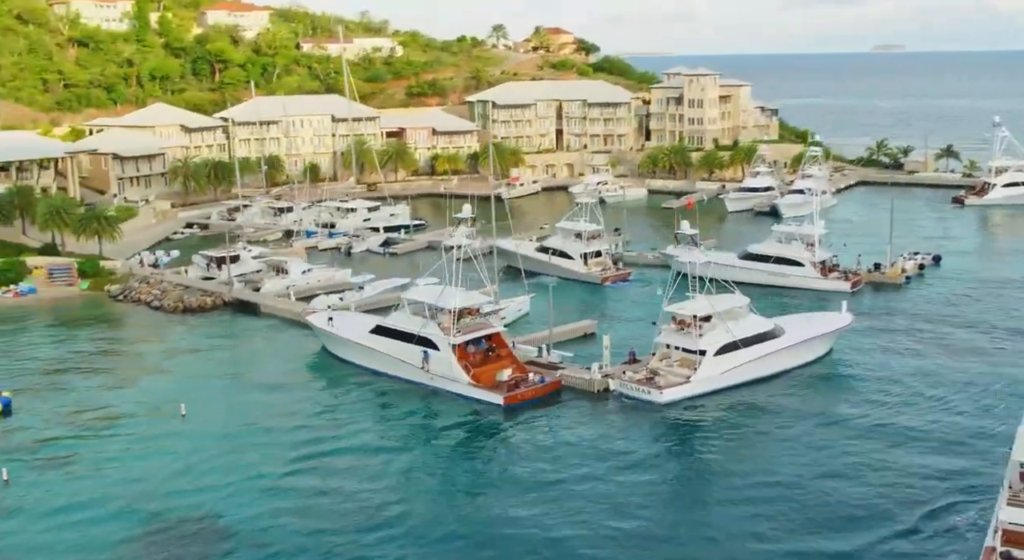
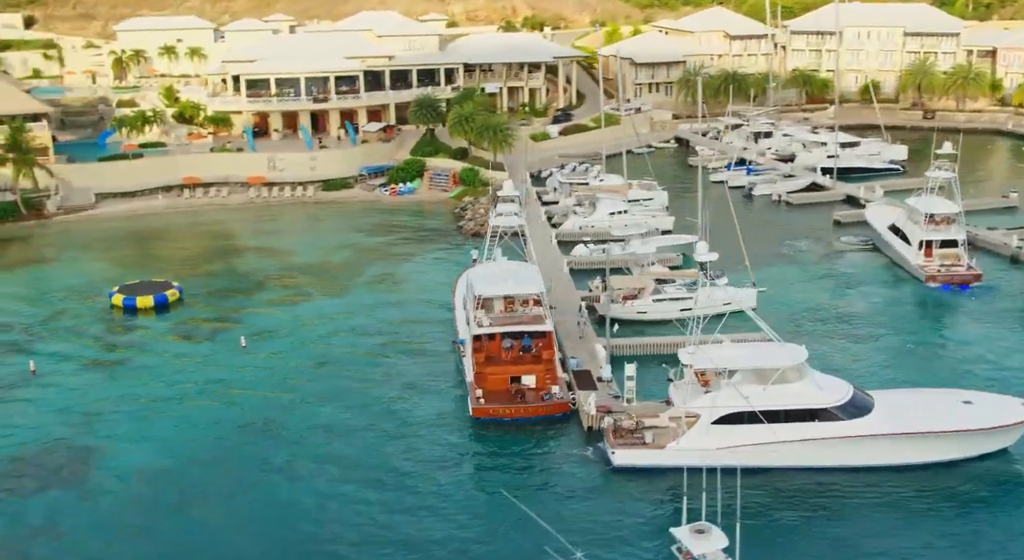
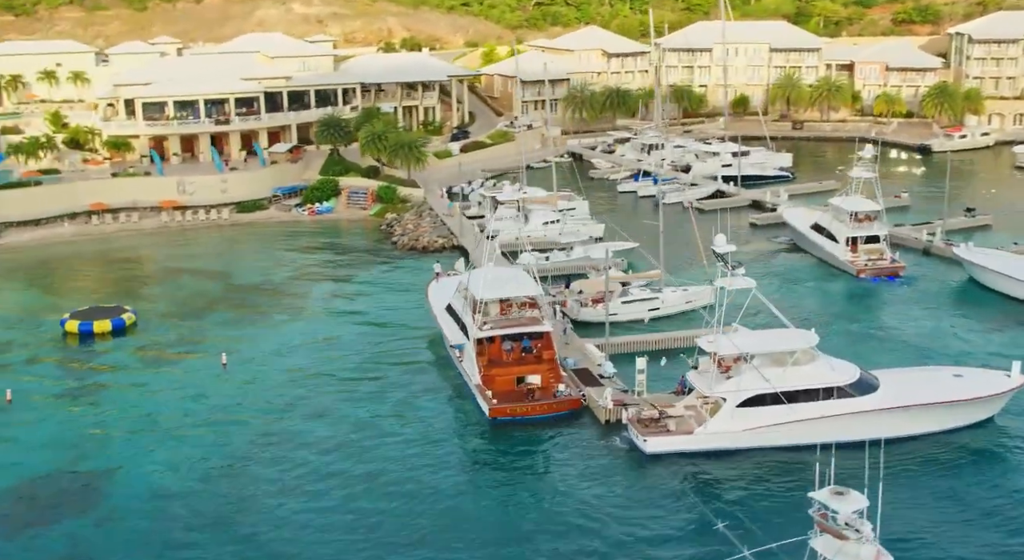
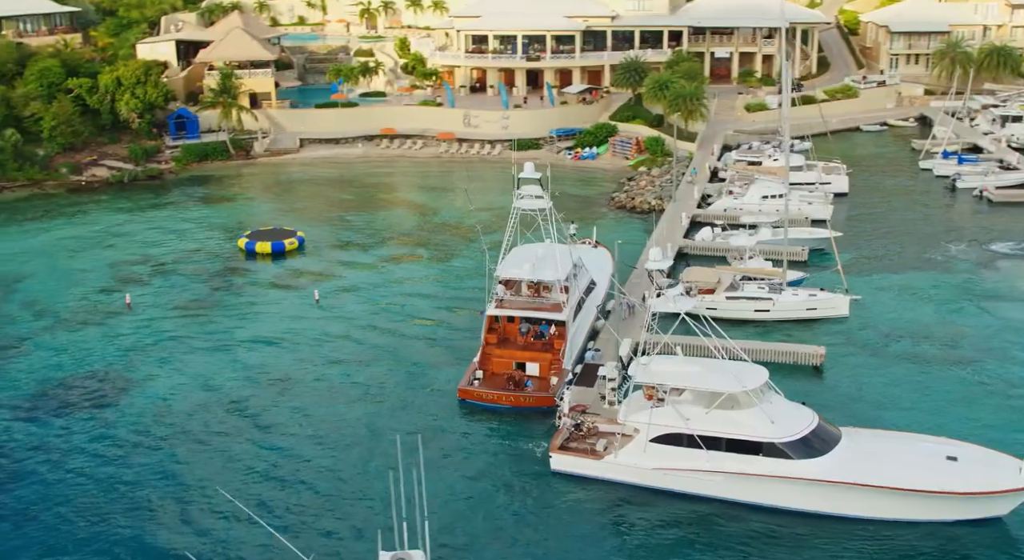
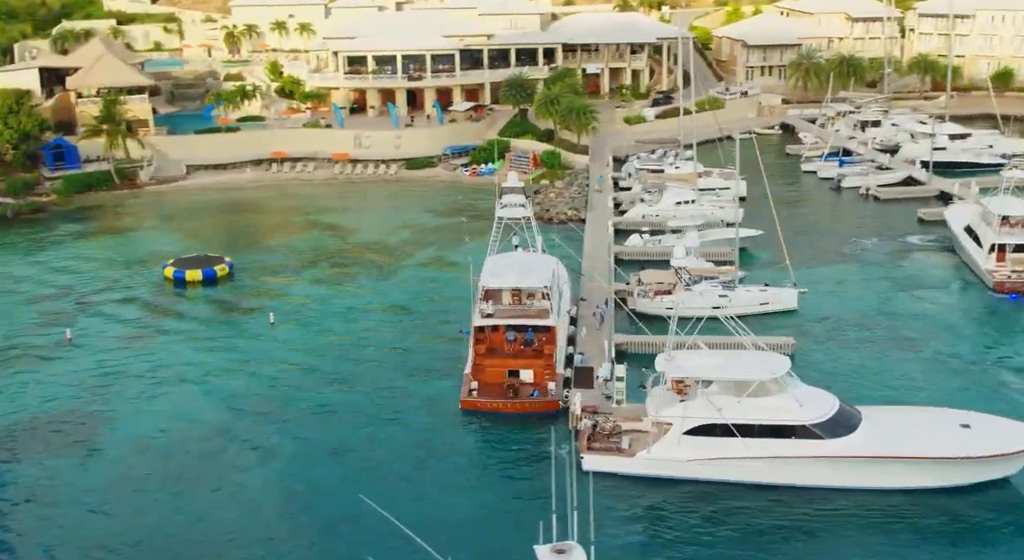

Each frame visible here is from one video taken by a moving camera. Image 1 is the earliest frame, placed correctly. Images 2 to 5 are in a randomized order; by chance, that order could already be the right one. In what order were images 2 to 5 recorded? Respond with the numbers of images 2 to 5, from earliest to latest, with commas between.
3, 2, 5, 4
